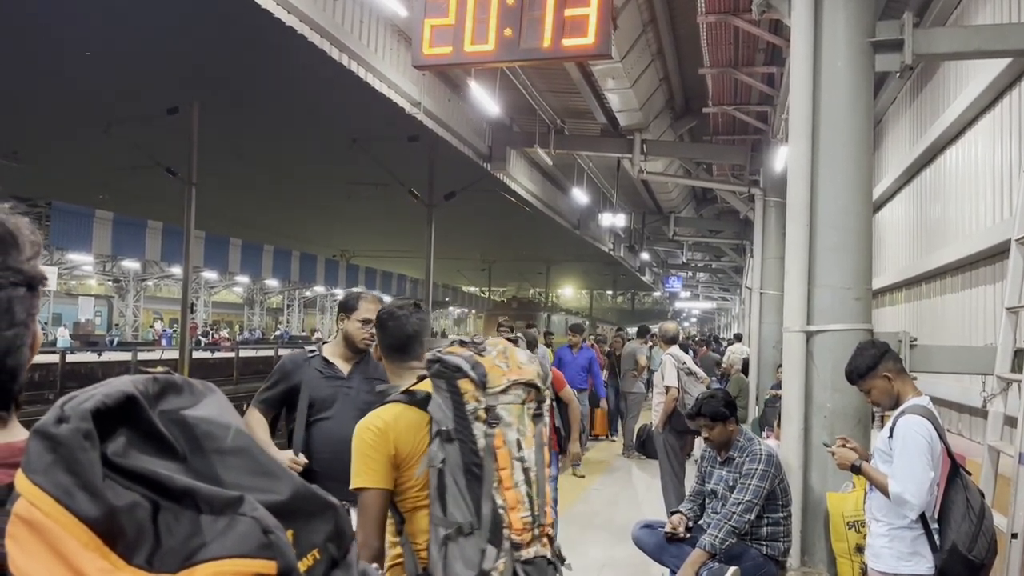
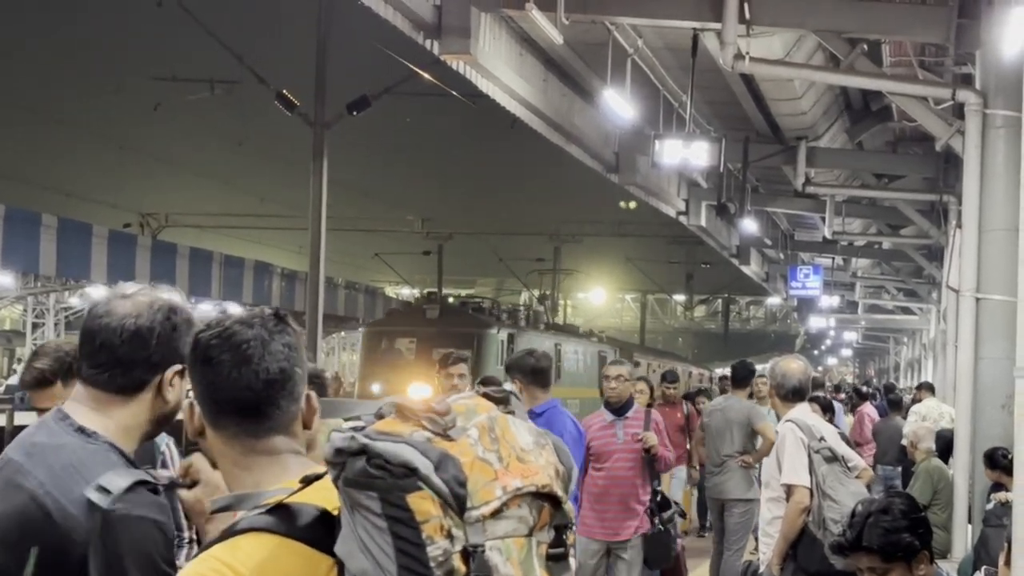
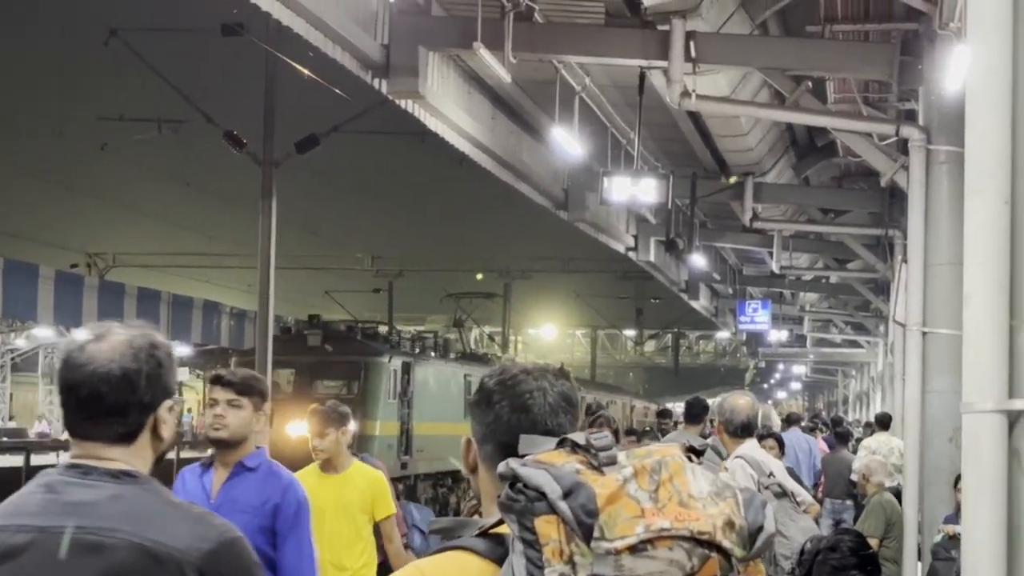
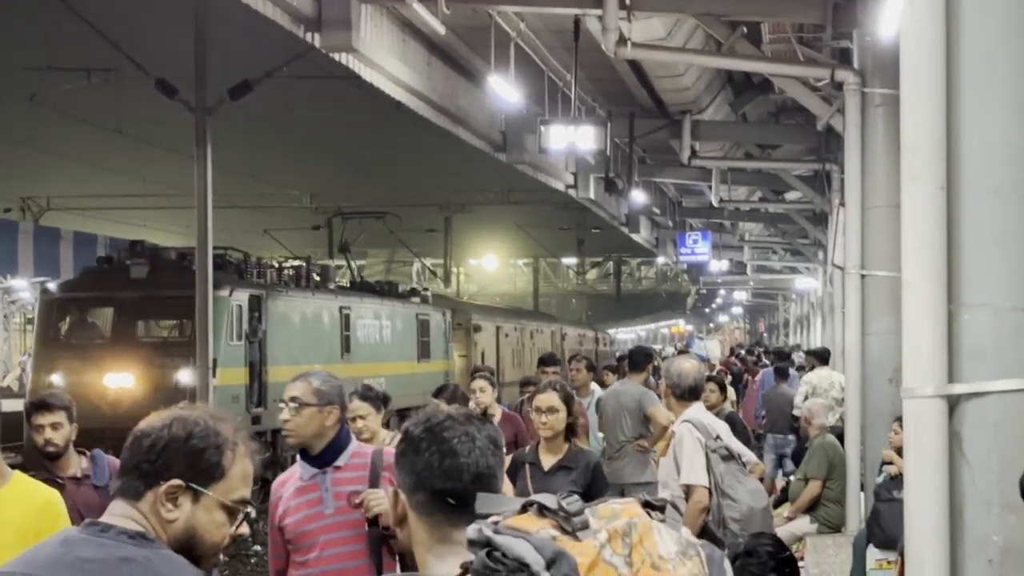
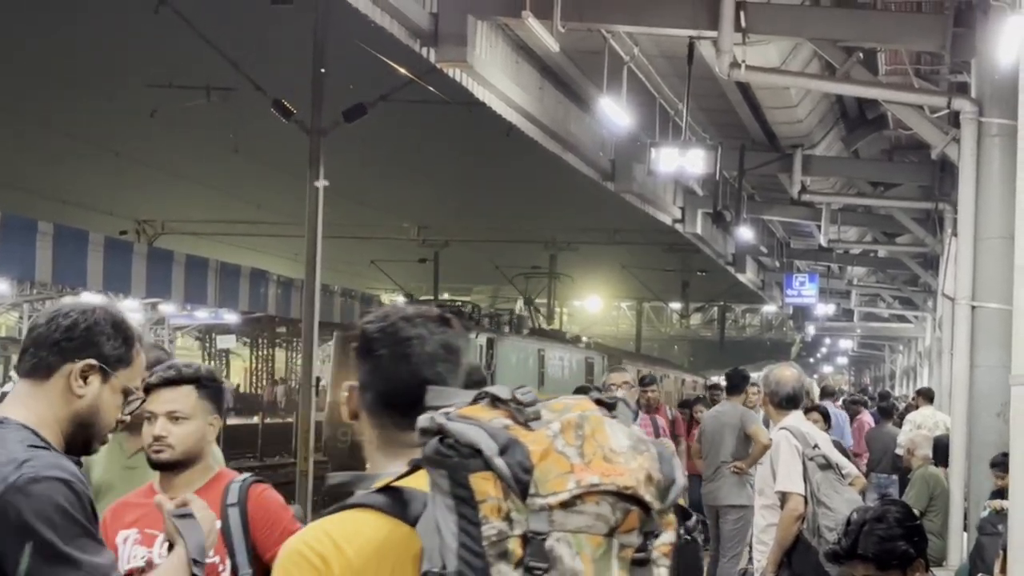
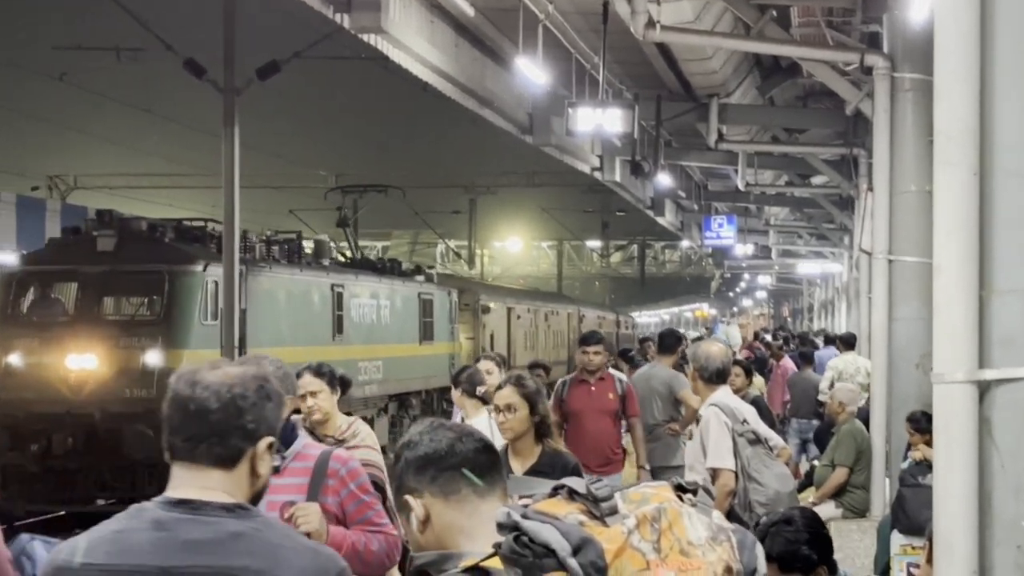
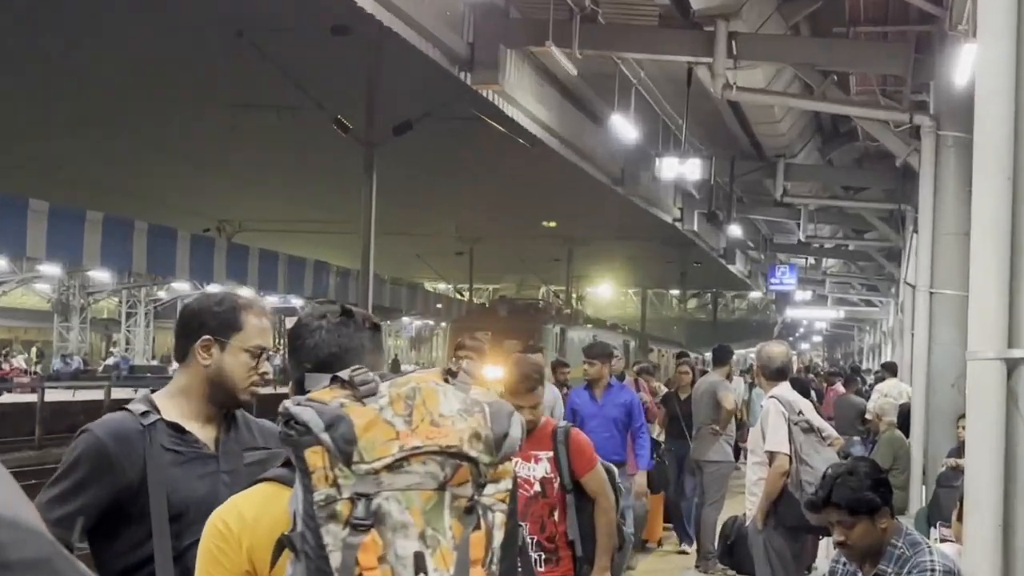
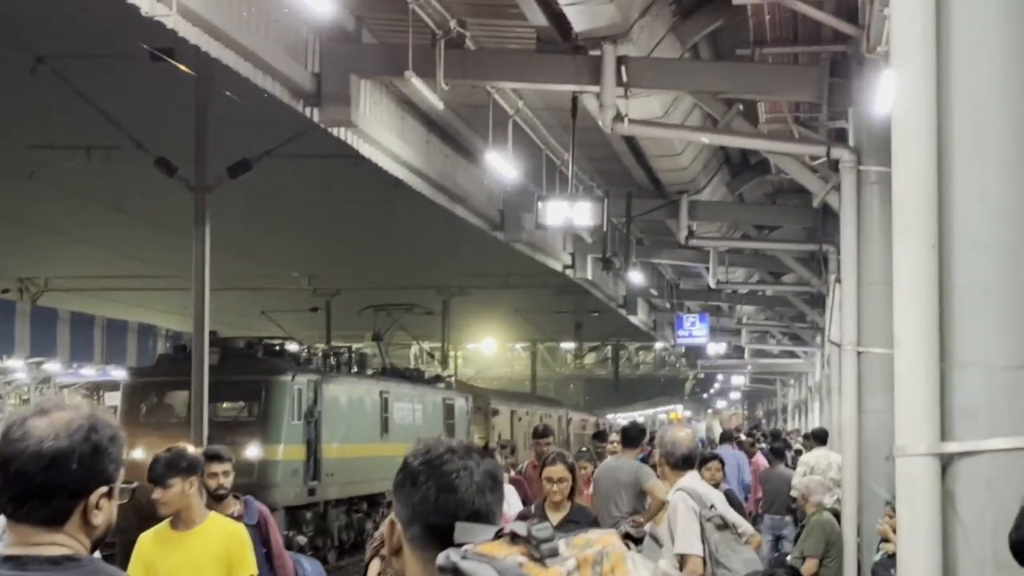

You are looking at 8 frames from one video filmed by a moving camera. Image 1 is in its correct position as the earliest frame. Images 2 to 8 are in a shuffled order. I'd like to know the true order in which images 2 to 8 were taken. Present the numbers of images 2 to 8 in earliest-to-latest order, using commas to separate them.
7, 2, 5, 3, 8, 4, 6
